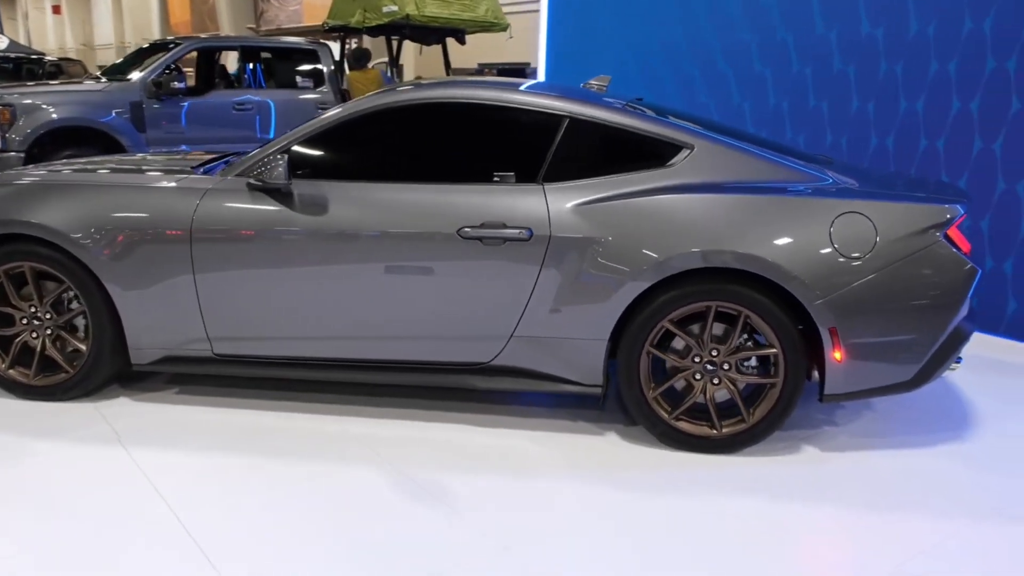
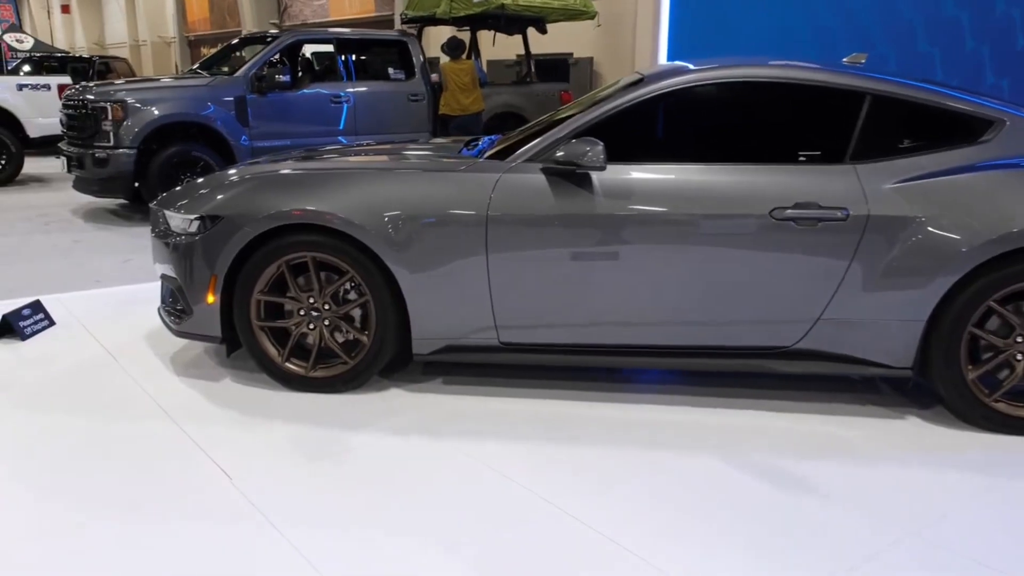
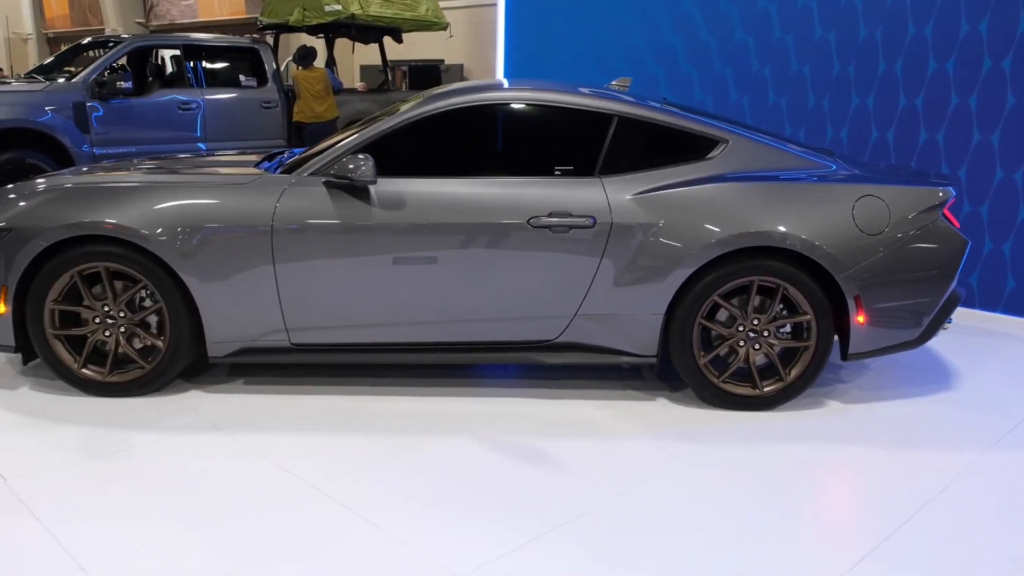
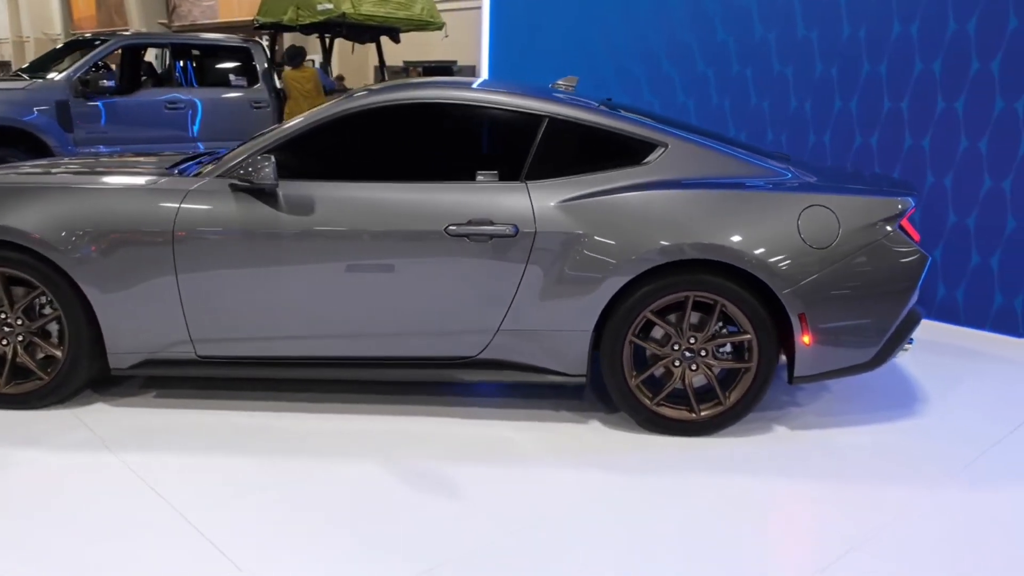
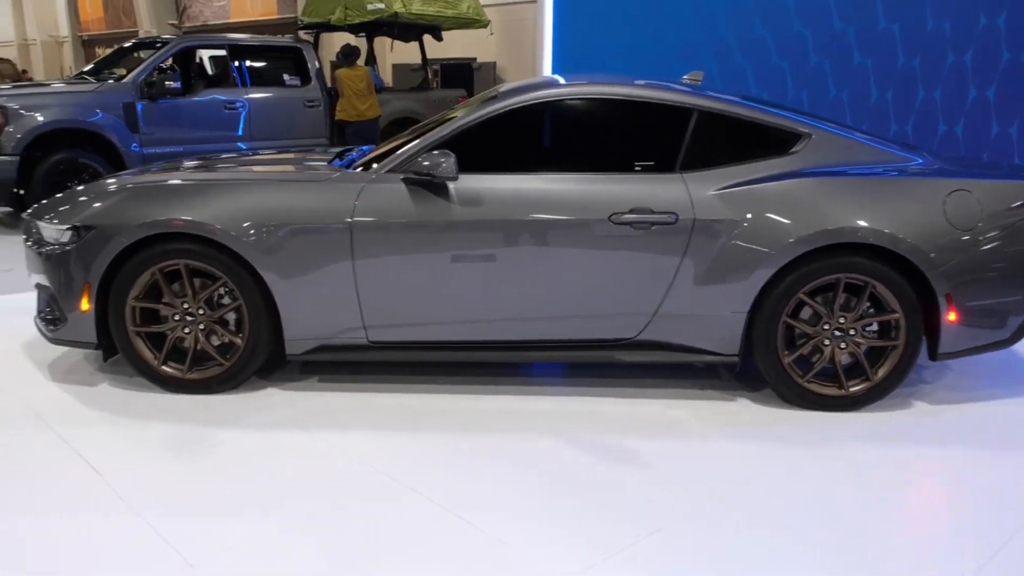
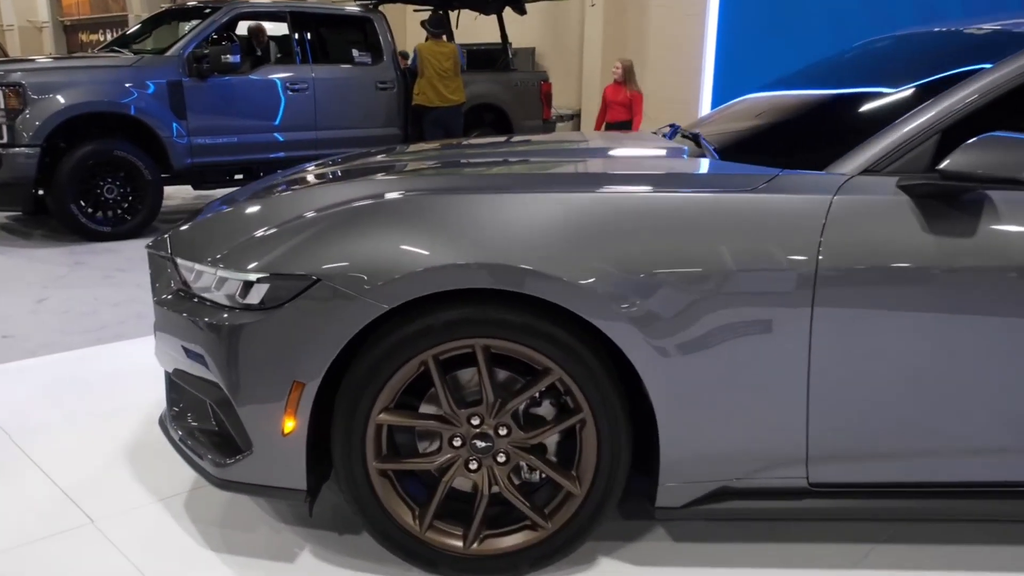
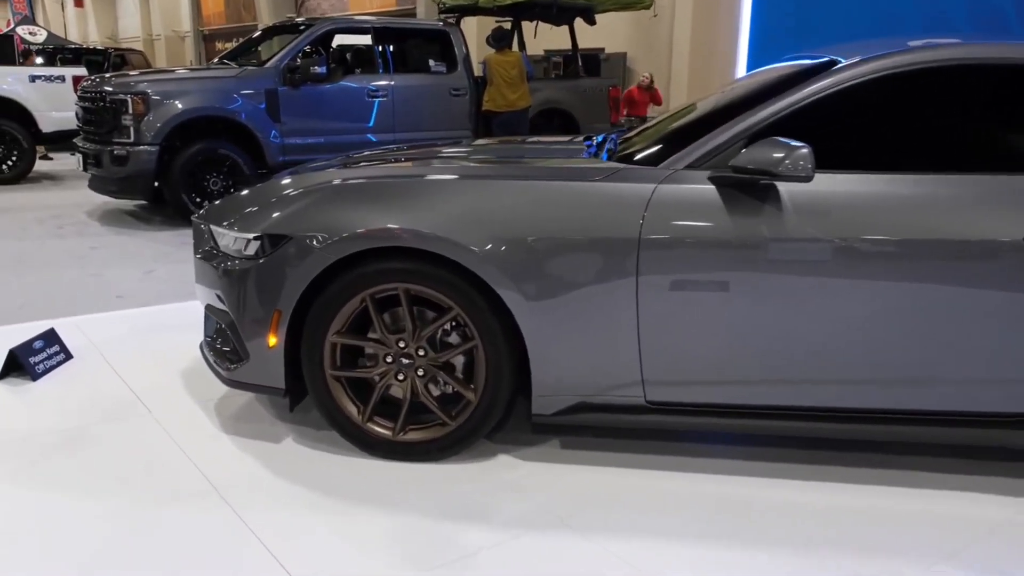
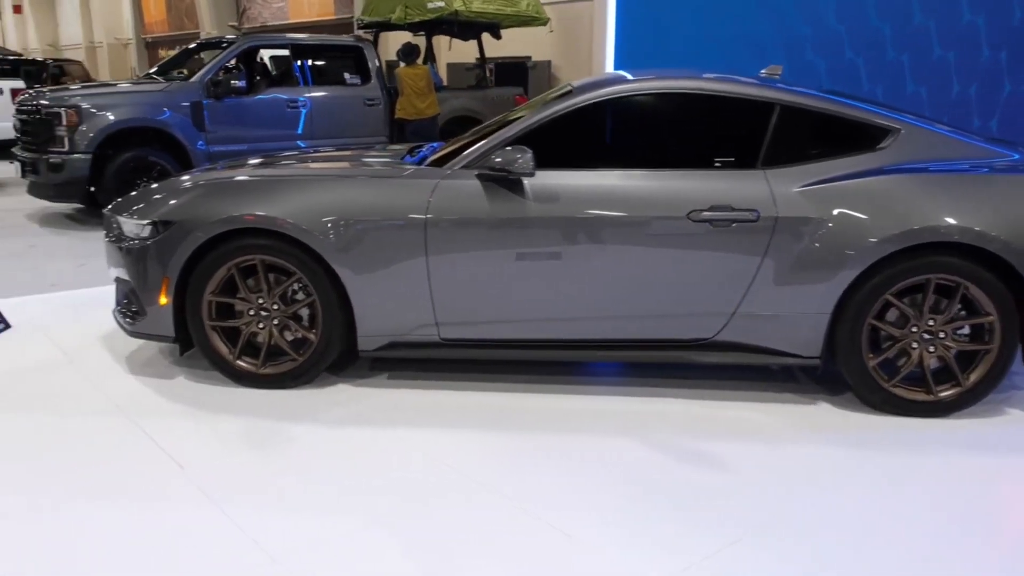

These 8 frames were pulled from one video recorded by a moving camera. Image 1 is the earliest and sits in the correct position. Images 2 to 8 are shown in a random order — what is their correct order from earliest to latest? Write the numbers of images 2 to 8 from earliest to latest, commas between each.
4, 3, 5, 8, 2, 7, 6
